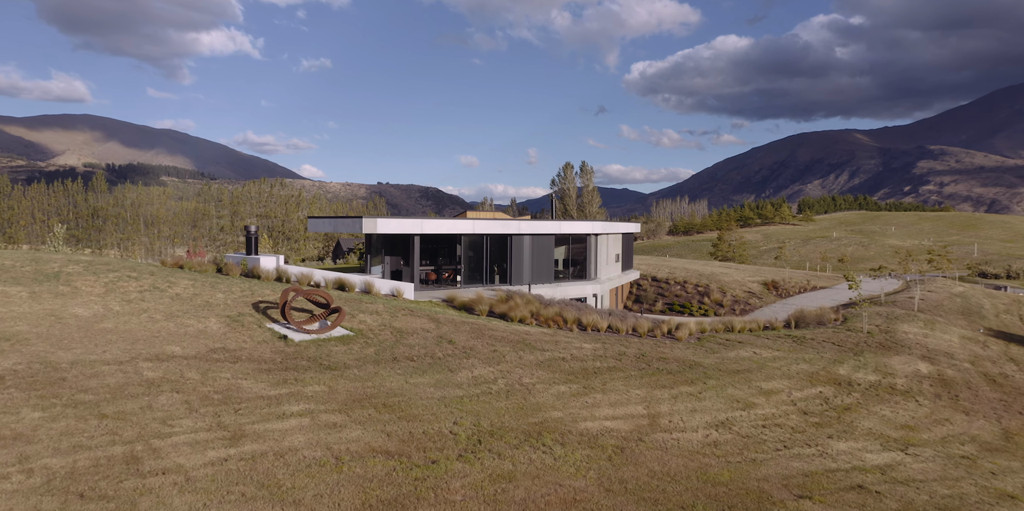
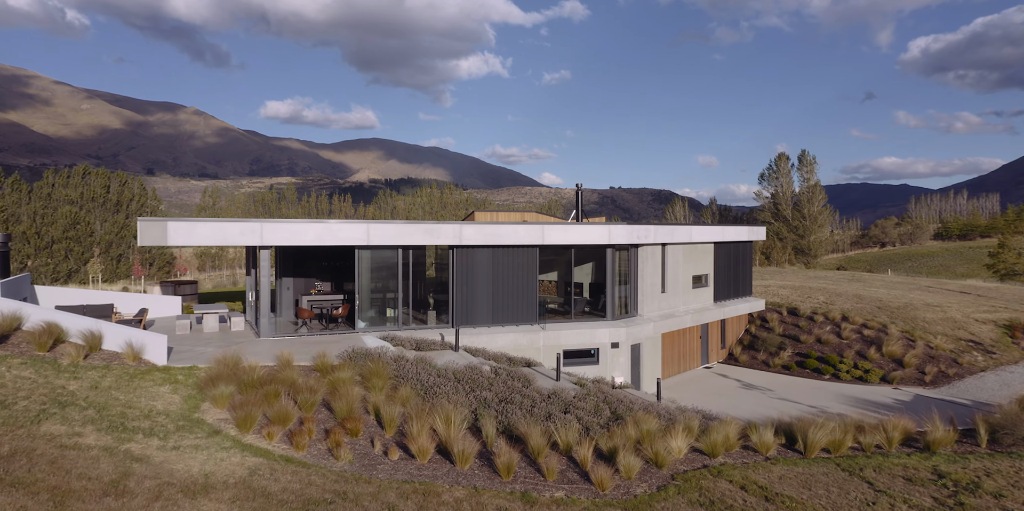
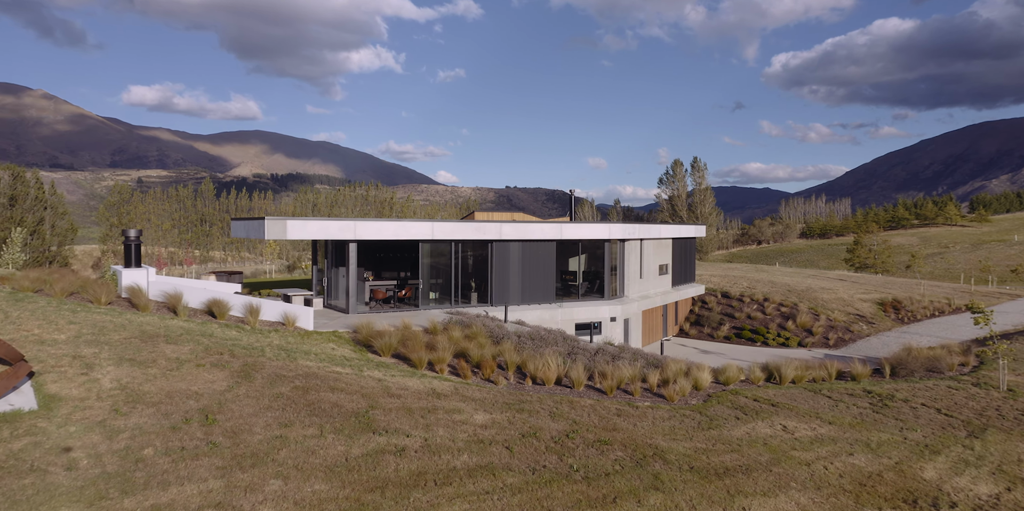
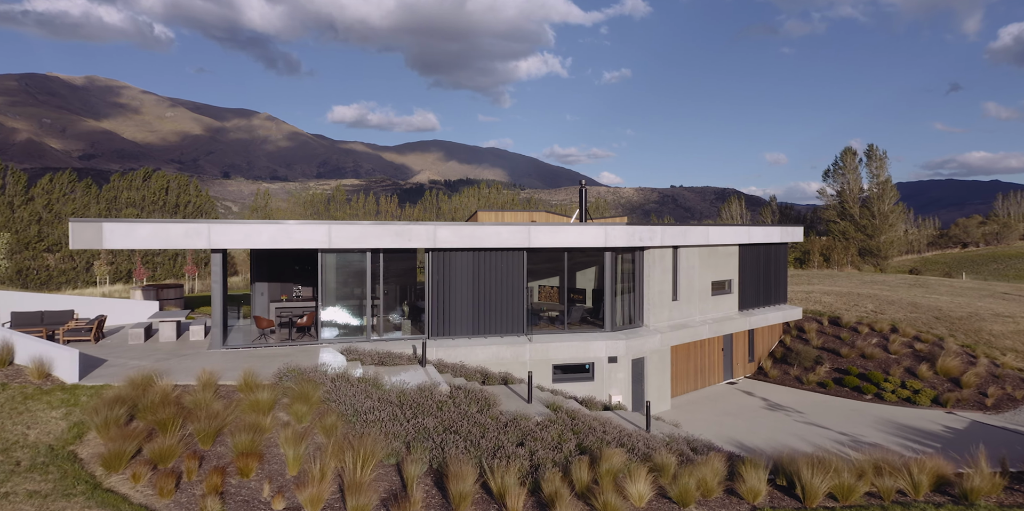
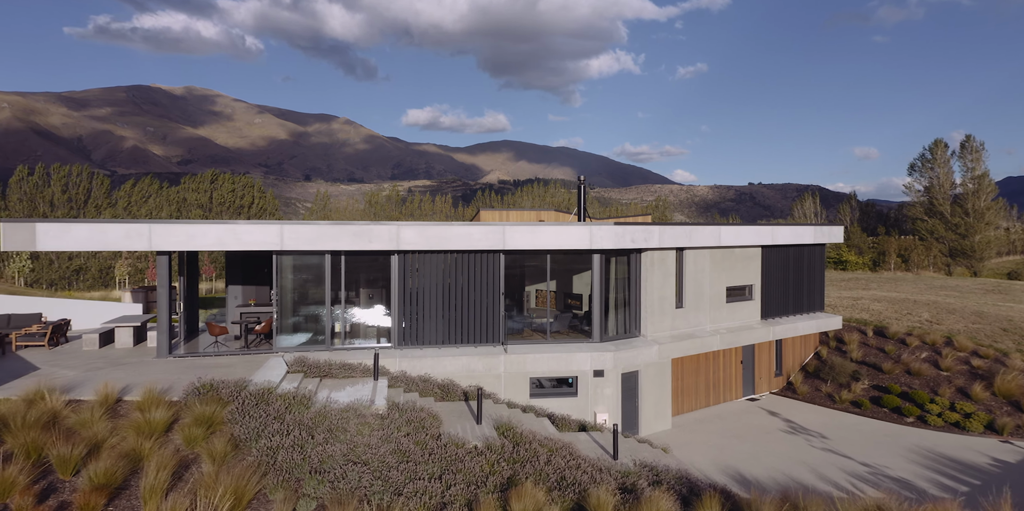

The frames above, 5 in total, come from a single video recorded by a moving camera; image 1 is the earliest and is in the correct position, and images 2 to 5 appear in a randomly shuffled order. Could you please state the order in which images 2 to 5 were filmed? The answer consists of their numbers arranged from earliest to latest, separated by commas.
3, 2, 4, 5
